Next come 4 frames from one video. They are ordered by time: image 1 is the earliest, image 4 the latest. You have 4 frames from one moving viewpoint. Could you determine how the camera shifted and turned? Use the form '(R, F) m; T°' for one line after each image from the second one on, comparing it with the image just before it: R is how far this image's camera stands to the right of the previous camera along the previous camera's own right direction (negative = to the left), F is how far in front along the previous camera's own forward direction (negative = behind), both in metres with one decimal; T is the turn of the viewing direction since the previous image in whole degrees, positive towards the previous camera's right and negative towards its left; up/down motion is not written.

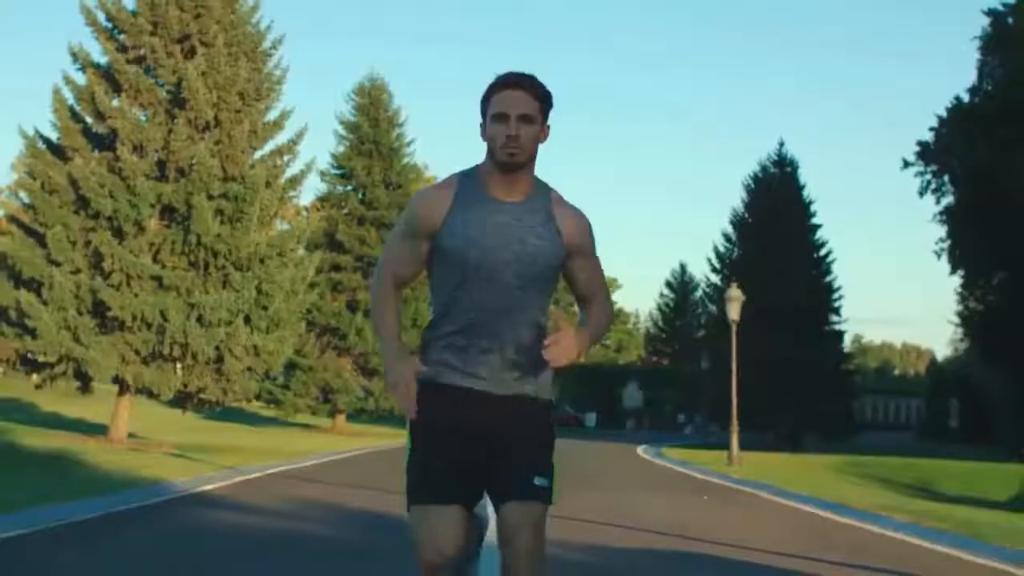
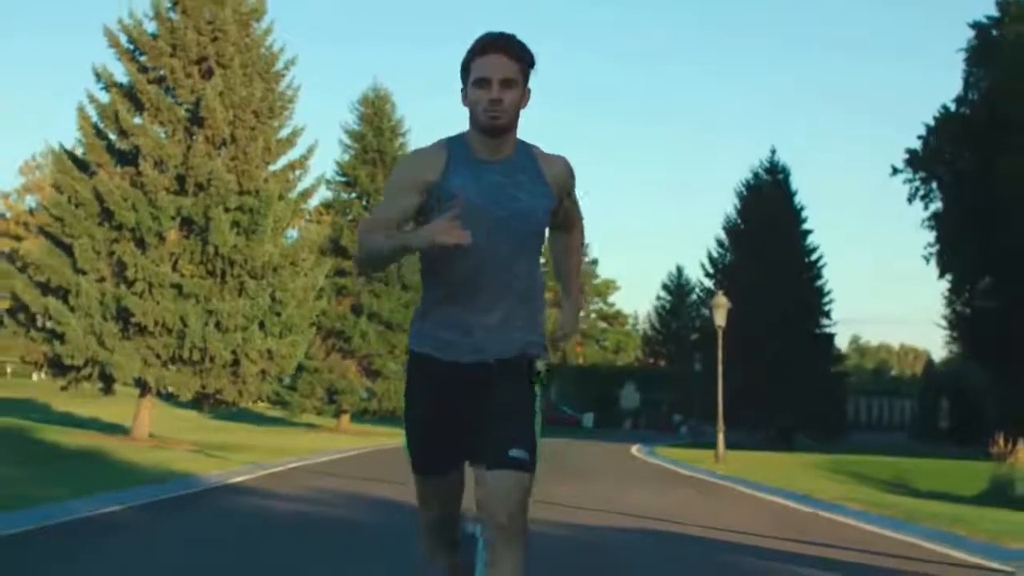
(0.0, -1.2) m; 0°
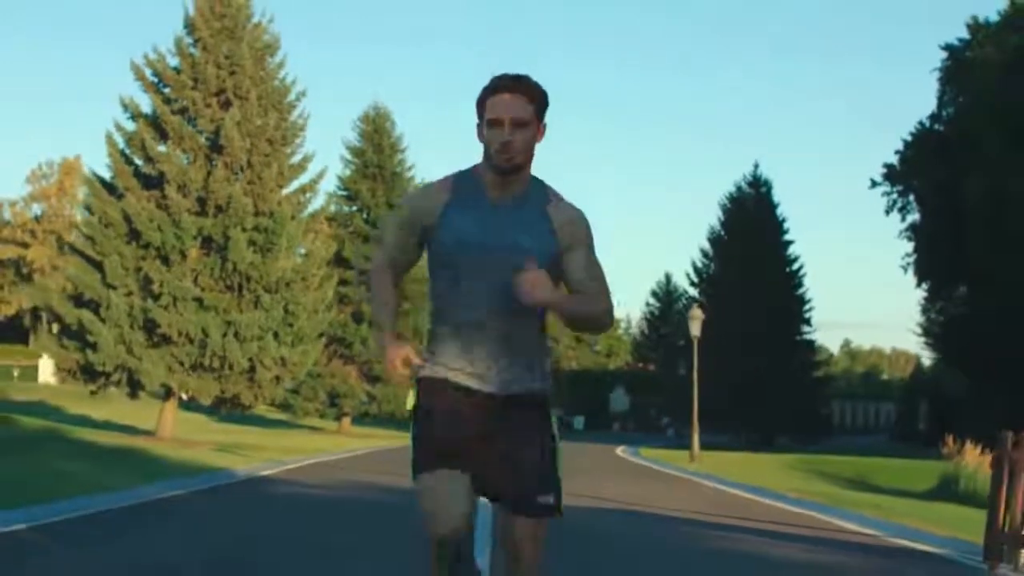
(0.0, -2.0) m; 0°
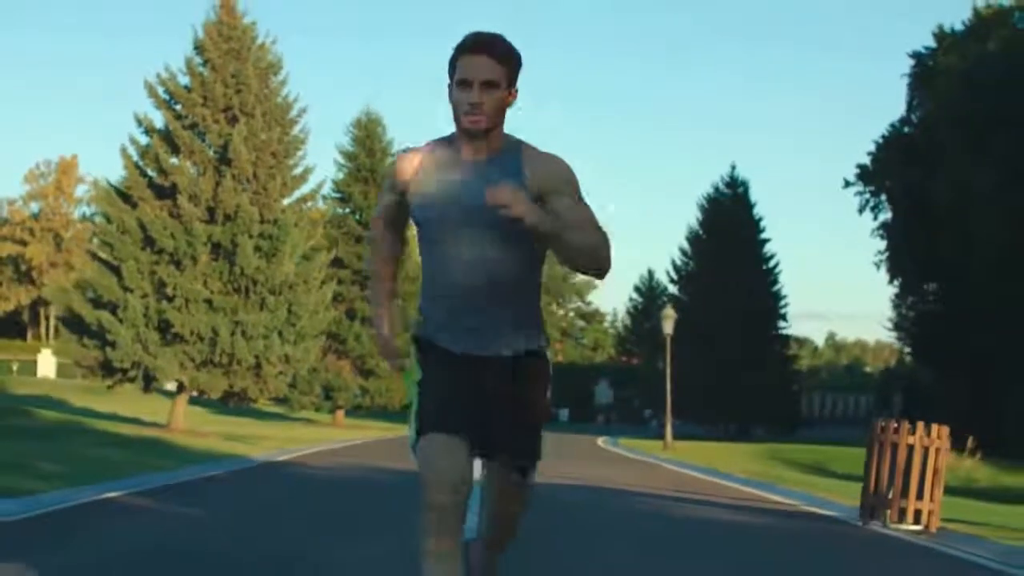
(0.0, -1.9) m; 0°
